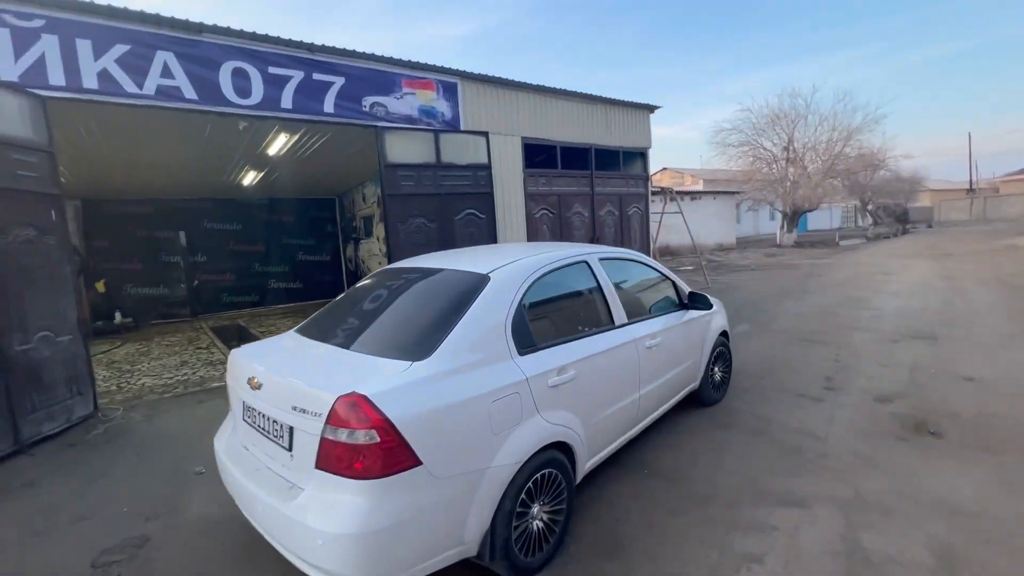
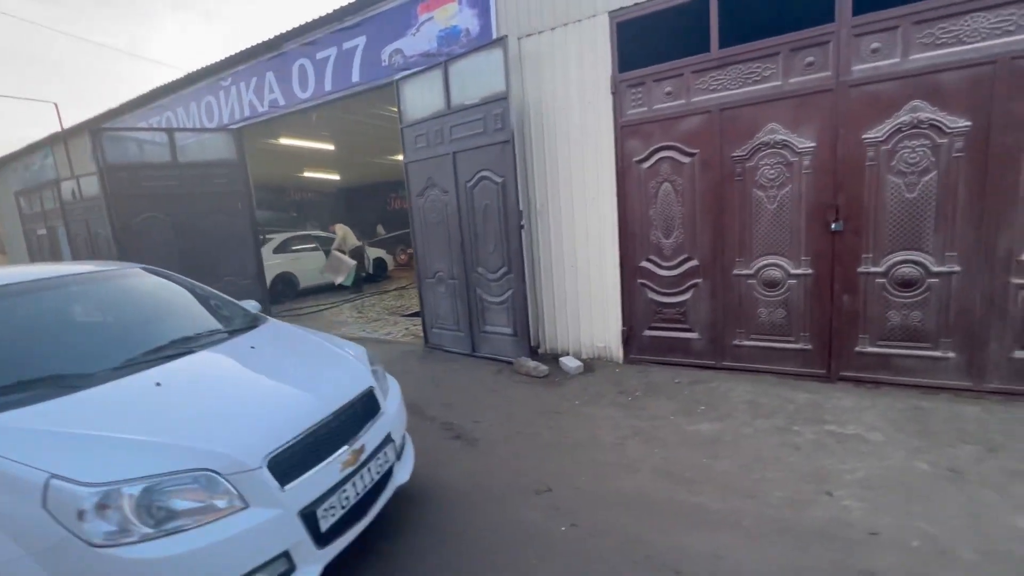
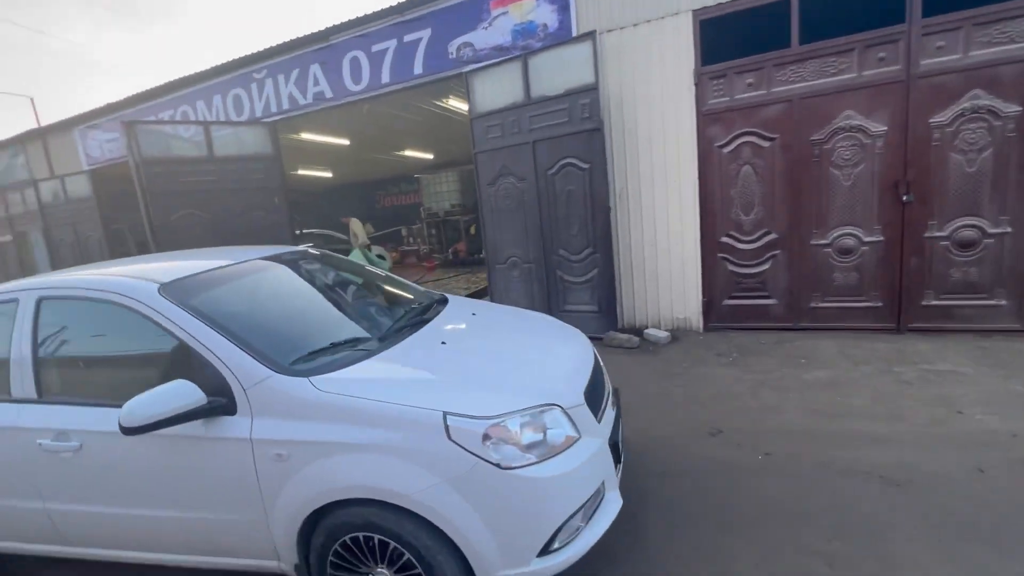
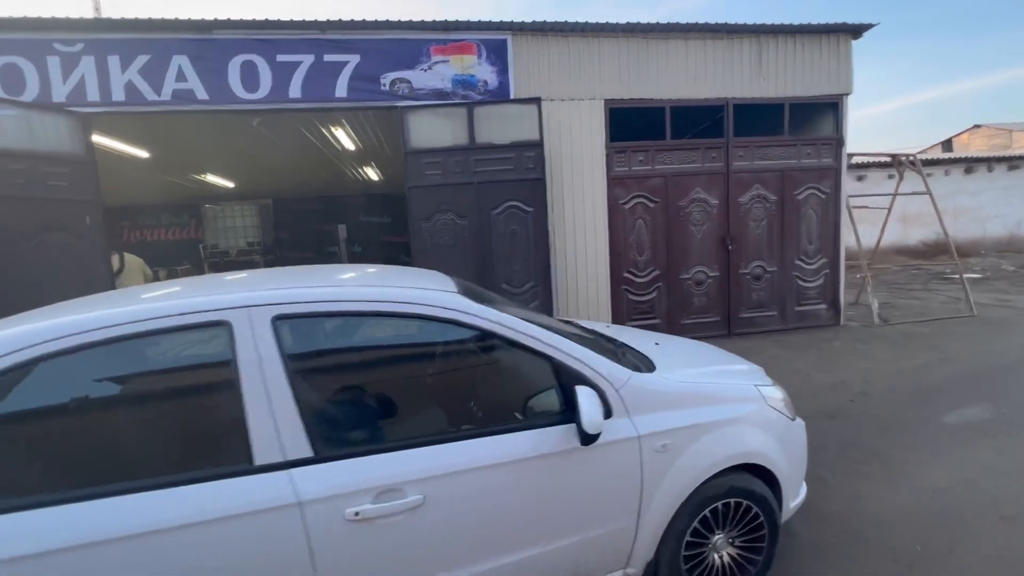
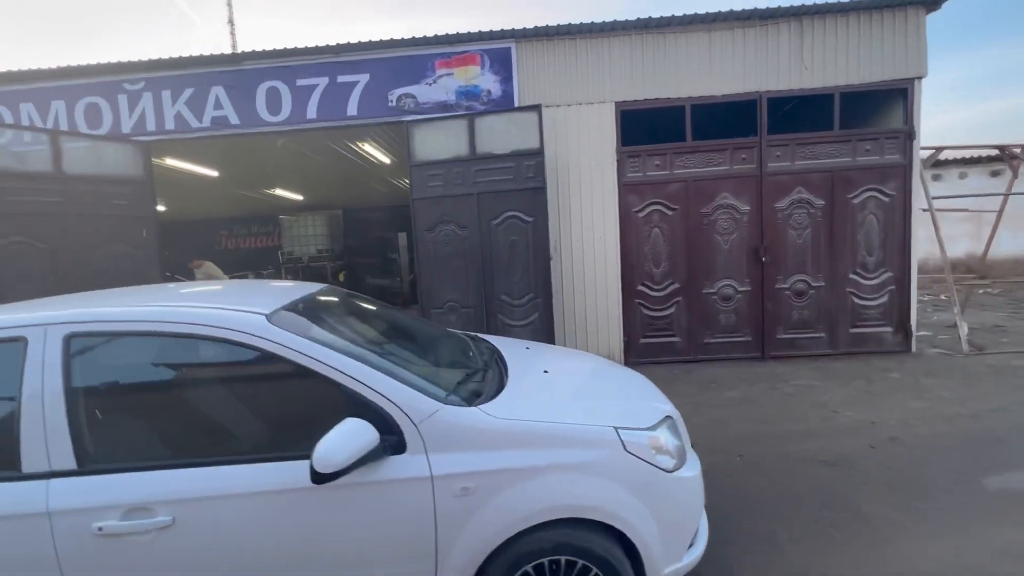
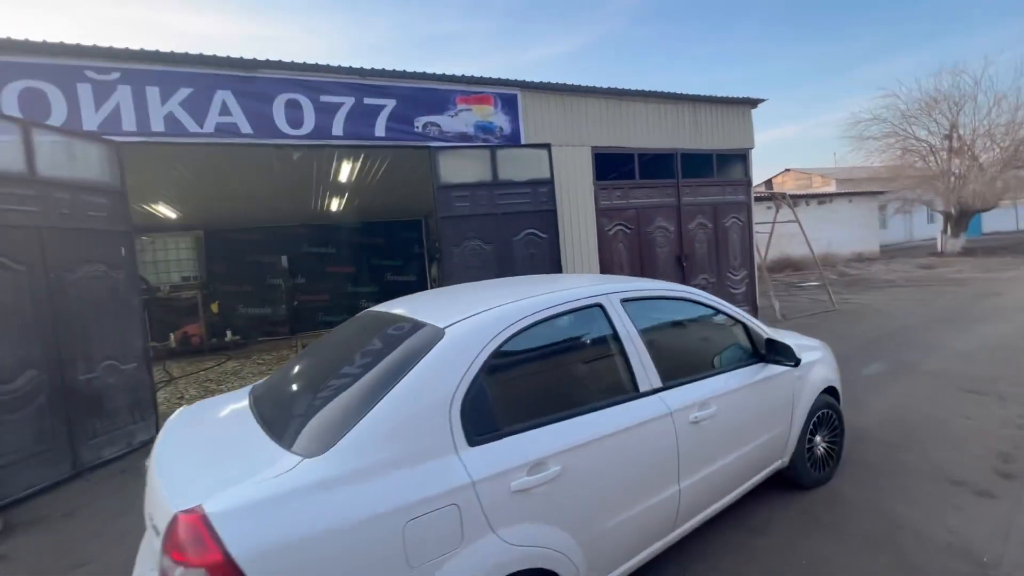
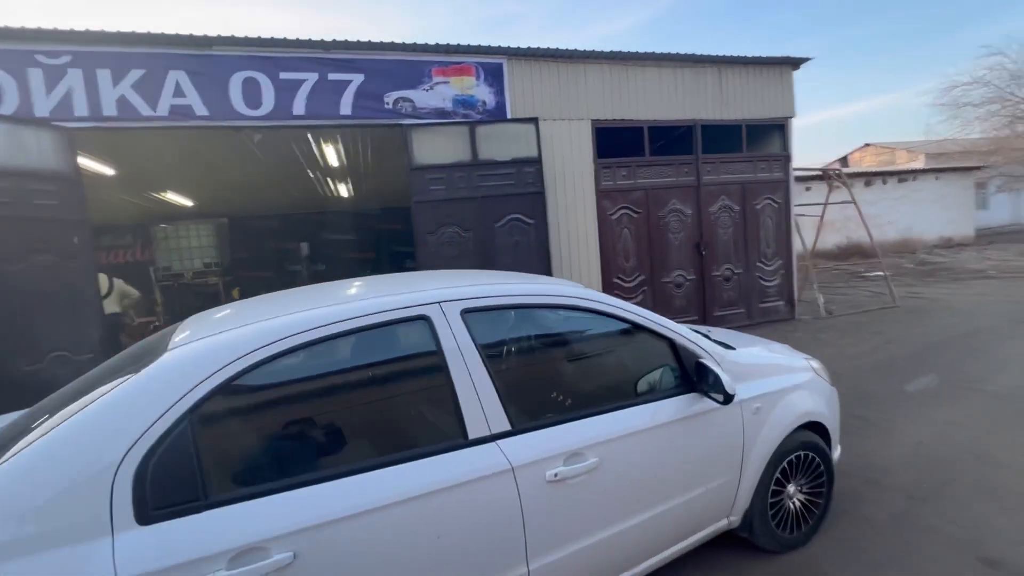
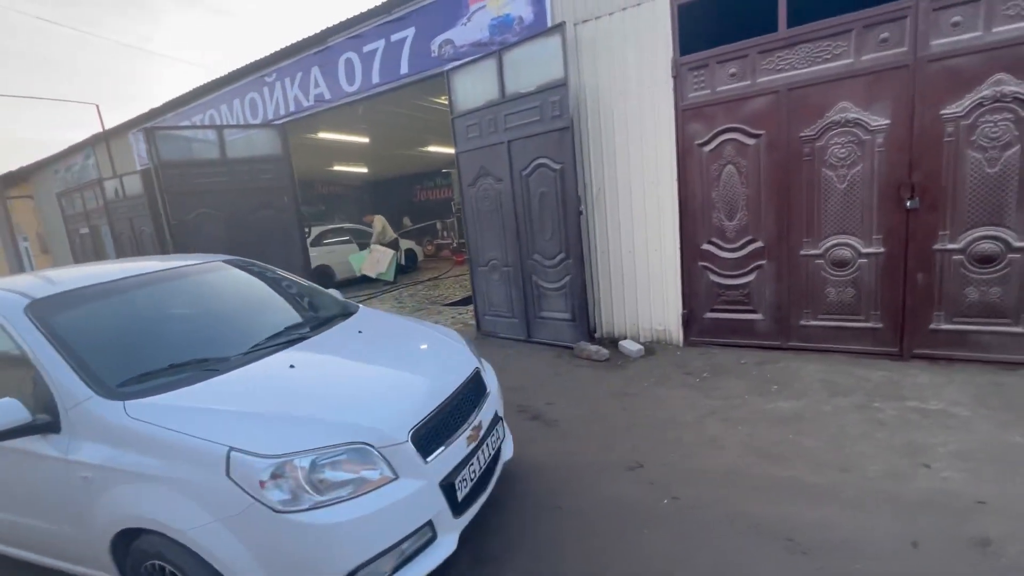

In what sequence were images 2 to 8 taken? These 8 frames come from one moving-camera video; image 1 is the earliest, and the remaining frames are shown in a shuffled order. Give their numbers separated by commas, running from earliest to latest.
6, 7, 4, 5, 3, 8, 2
